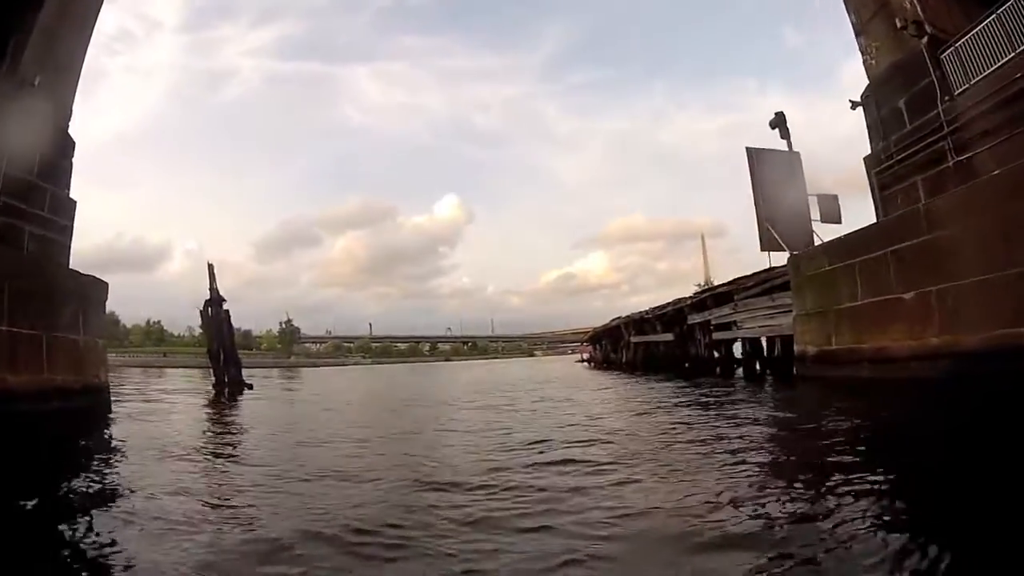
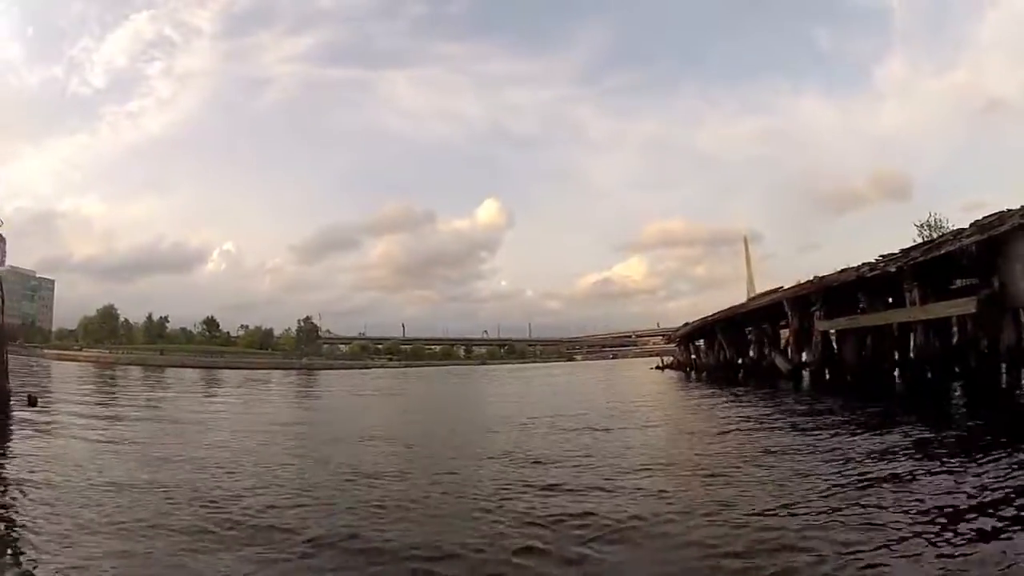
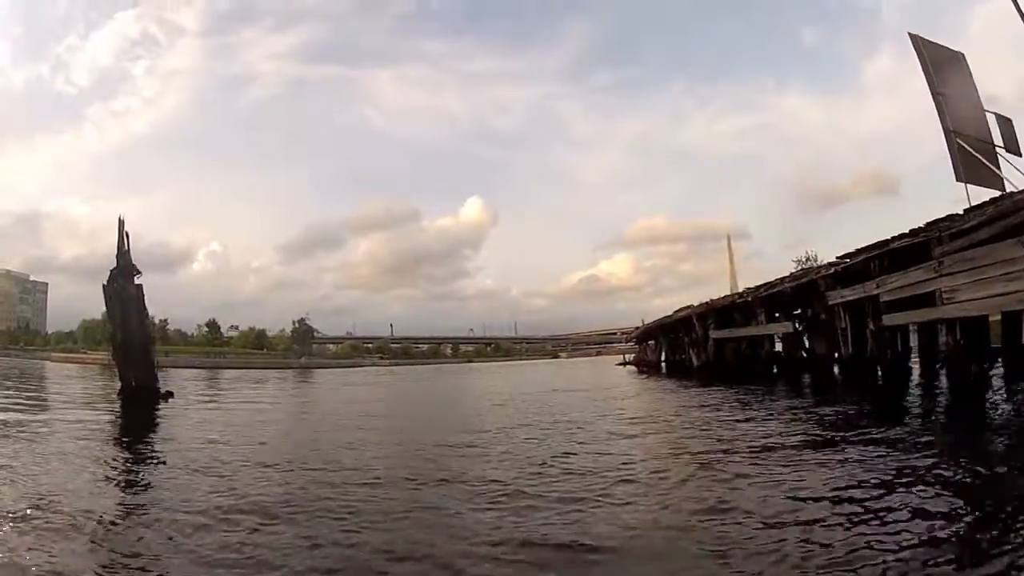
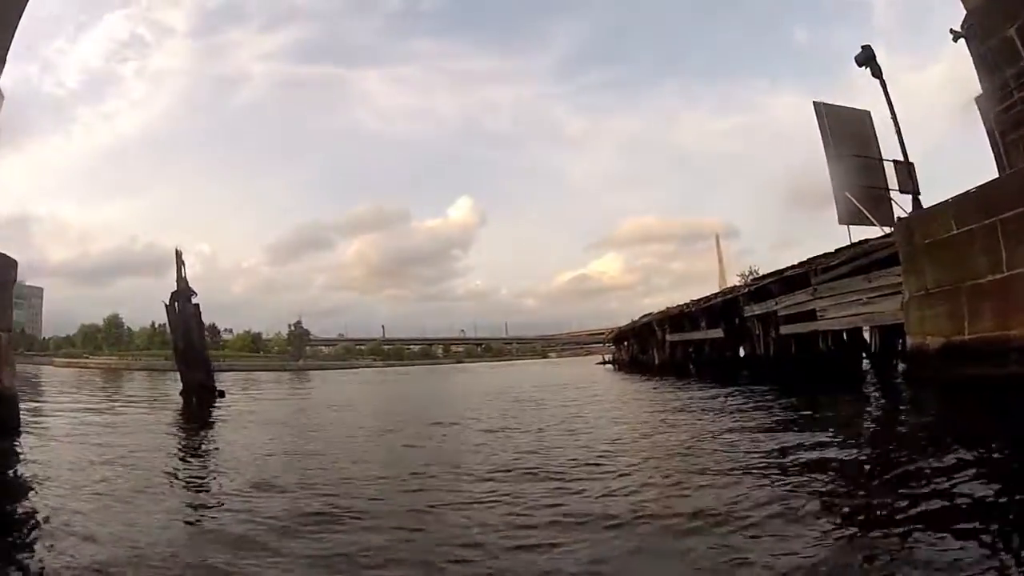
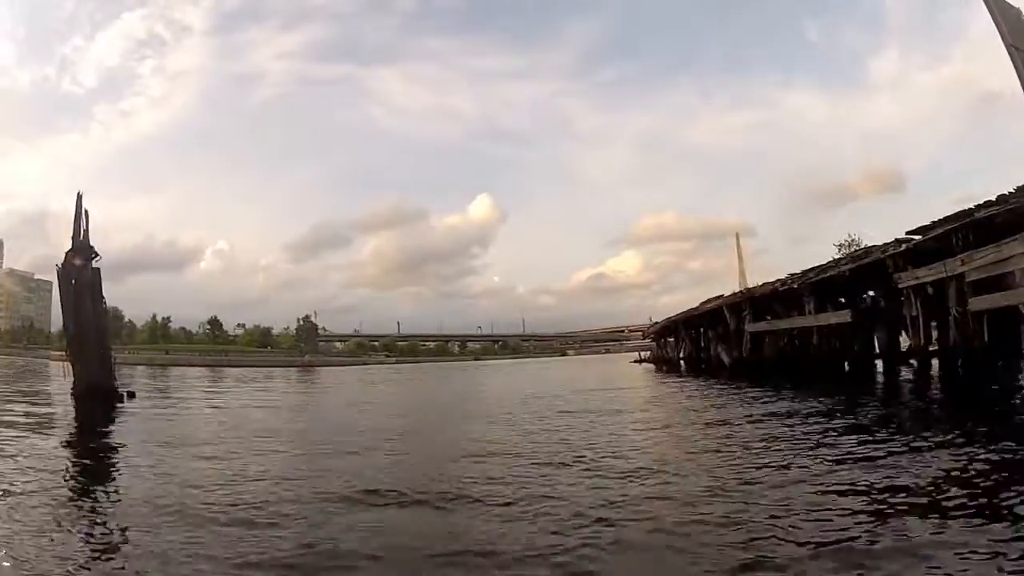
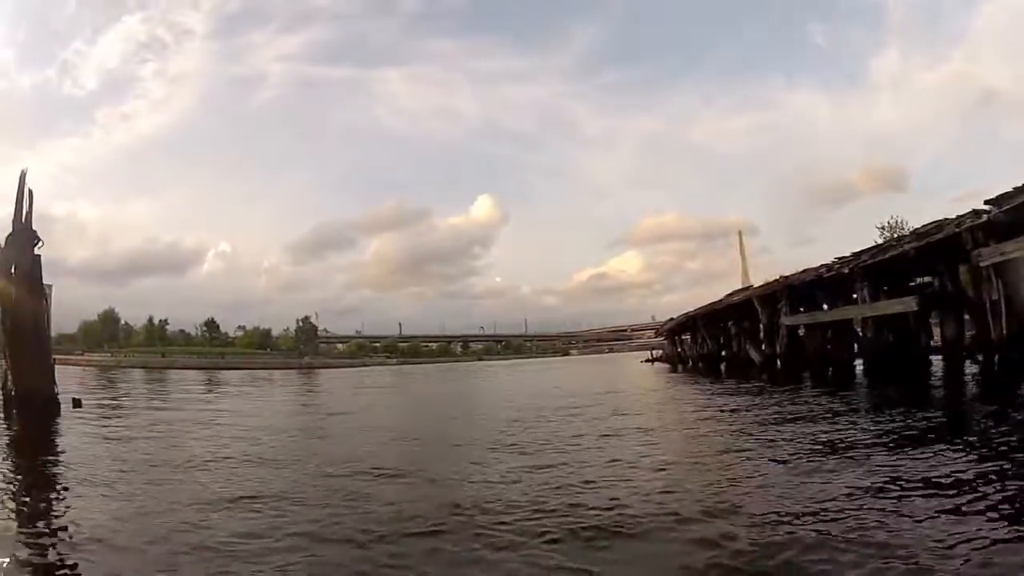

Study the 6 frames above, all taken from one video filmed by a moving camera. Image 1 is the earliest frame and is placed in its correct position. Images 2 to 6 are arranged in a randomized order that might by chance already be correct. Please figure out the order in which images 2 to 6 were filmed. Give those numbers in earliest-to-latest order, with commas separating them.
4, 3, 5, 6, 2
